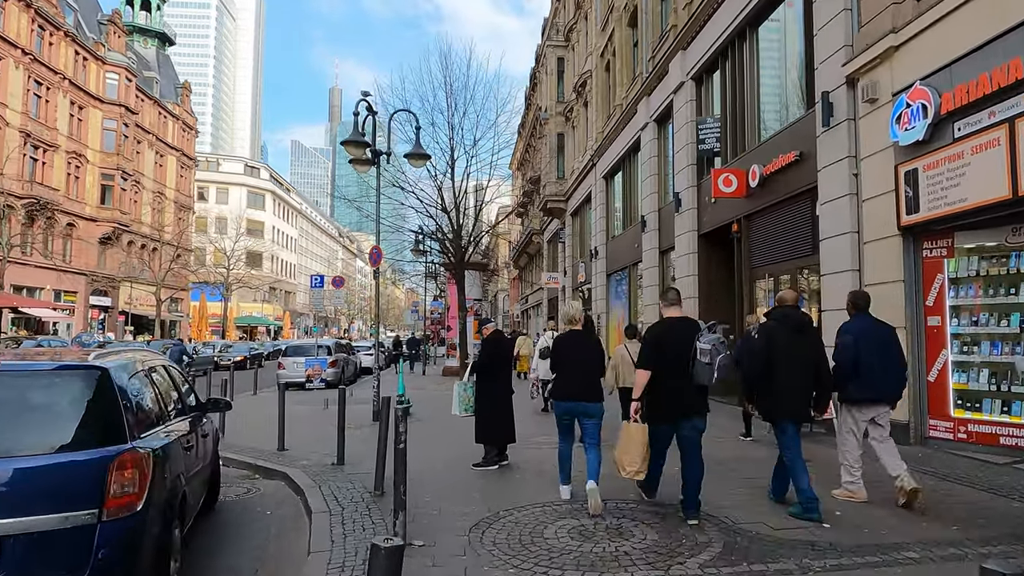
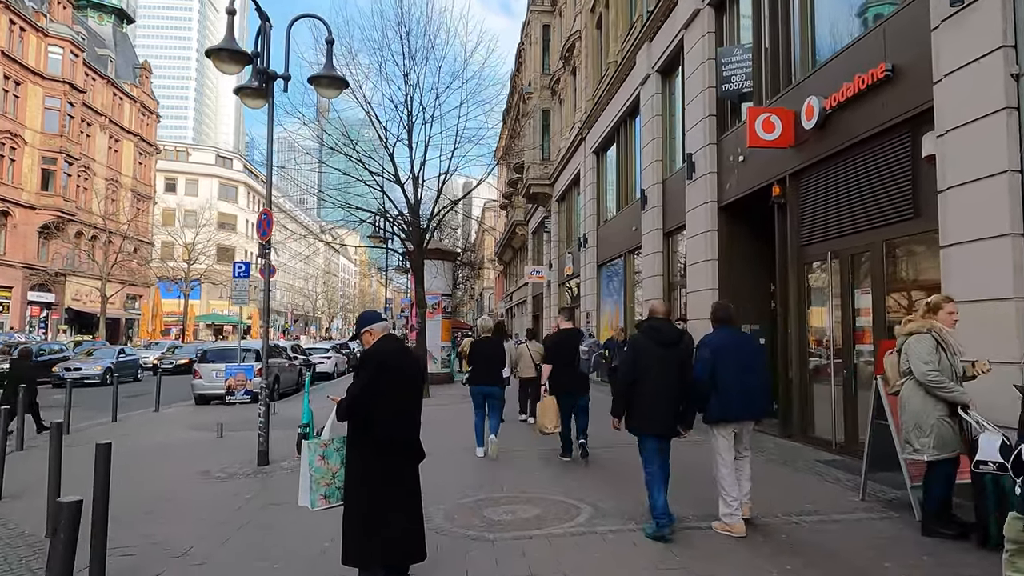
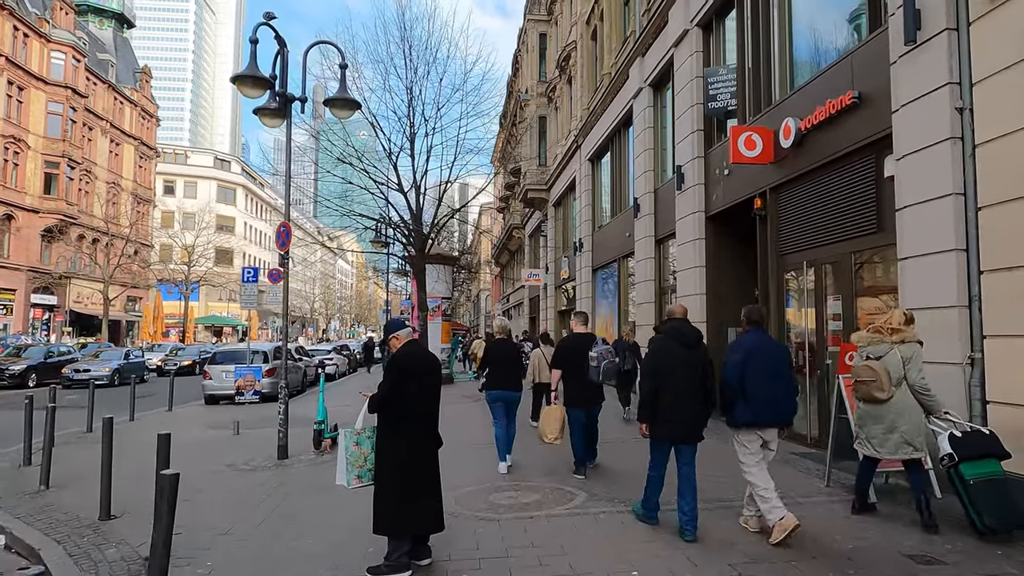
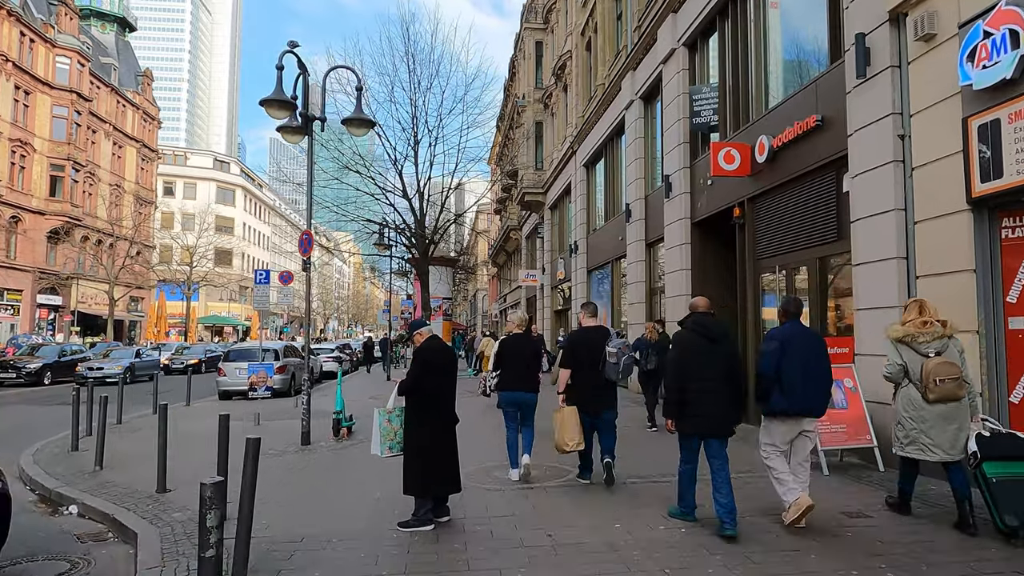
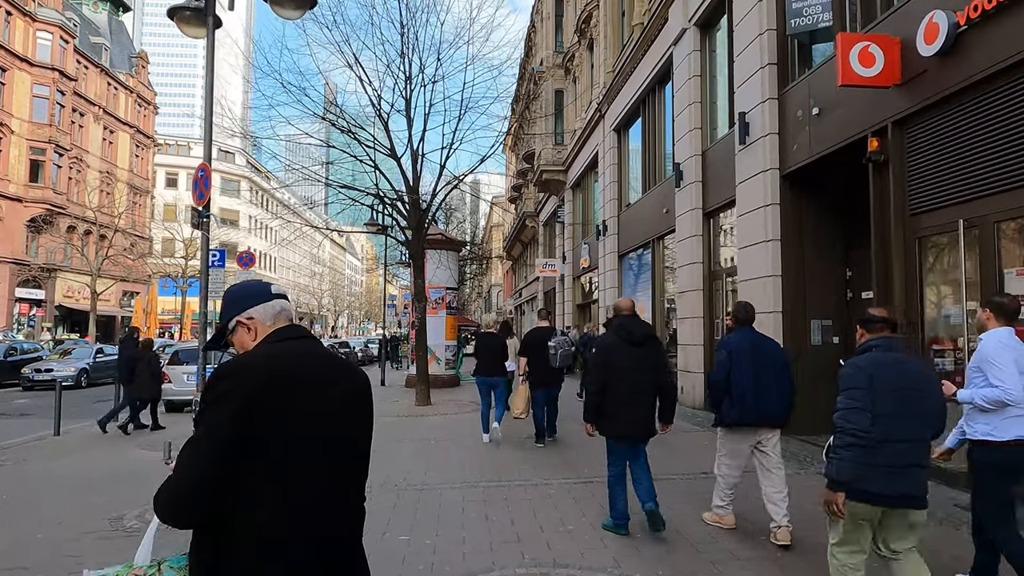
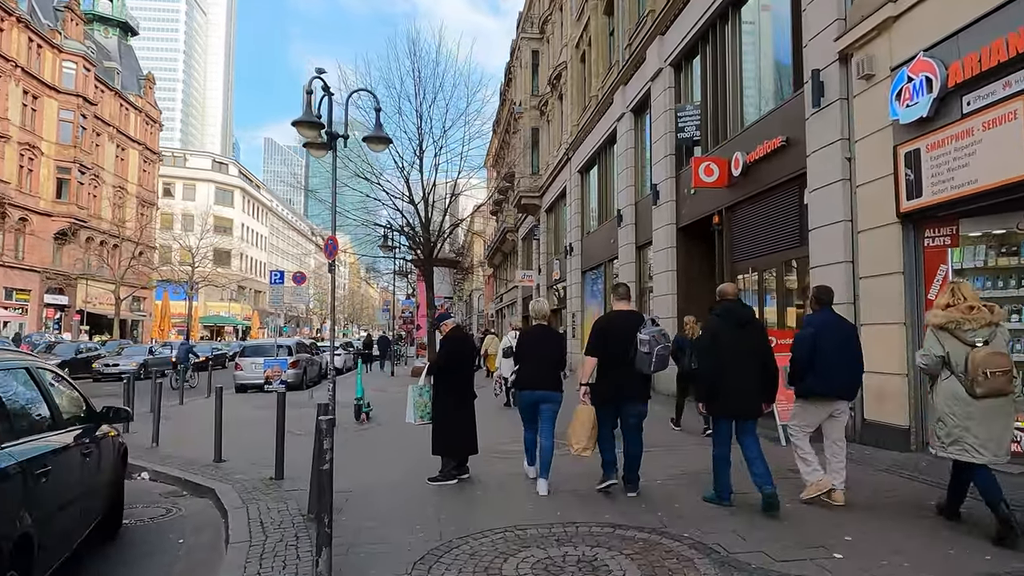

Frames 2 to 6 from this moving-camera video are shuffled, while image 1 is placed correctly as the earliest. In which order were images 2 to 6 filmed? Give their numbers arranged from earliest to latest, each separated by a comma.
6, 4, 3, 2, 5
